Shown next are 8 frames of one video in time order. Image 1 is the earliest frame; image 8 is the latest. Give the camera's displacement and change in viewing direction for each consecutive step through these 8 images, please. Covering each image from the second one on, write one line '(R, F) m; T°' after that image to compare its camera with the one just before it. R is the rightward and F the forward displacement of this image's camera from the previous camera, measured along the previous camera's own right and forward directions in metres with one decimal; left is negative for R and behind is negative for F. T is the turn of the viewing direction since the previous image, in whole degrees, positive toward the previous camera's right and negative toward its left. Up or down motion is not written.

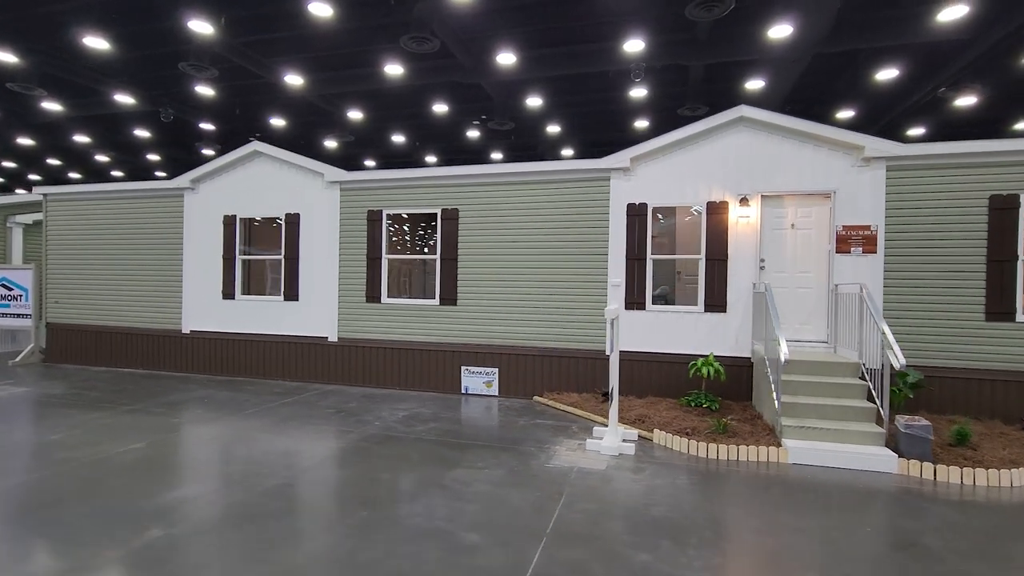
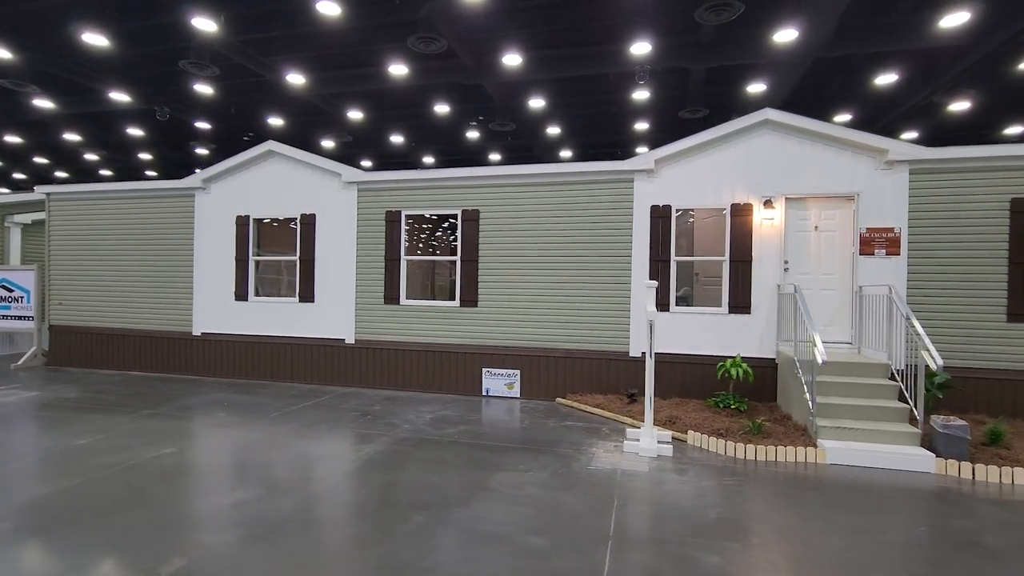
(-0.5, 0.0) m; +1°
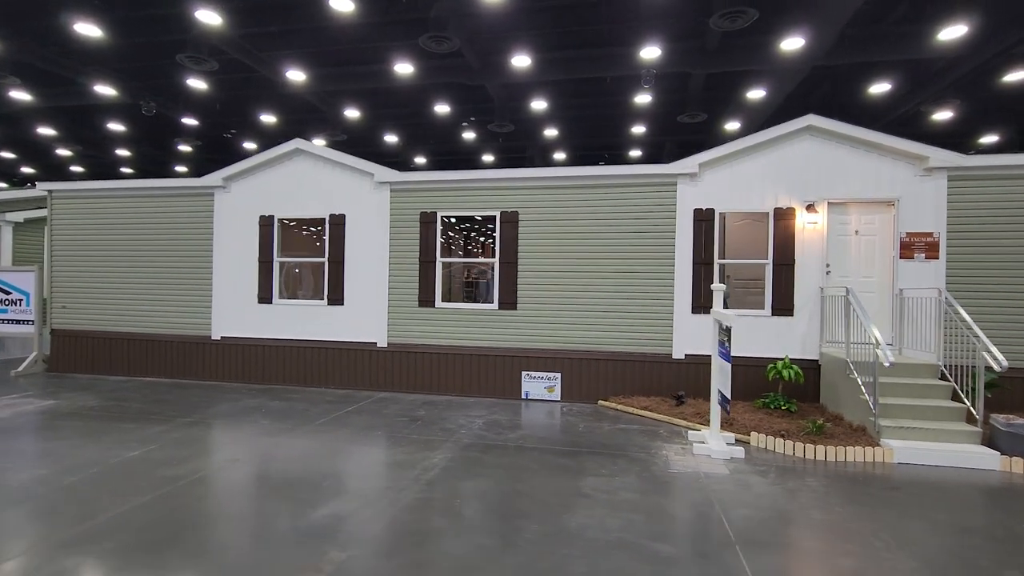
(-1.0, +0.1) m; +3°
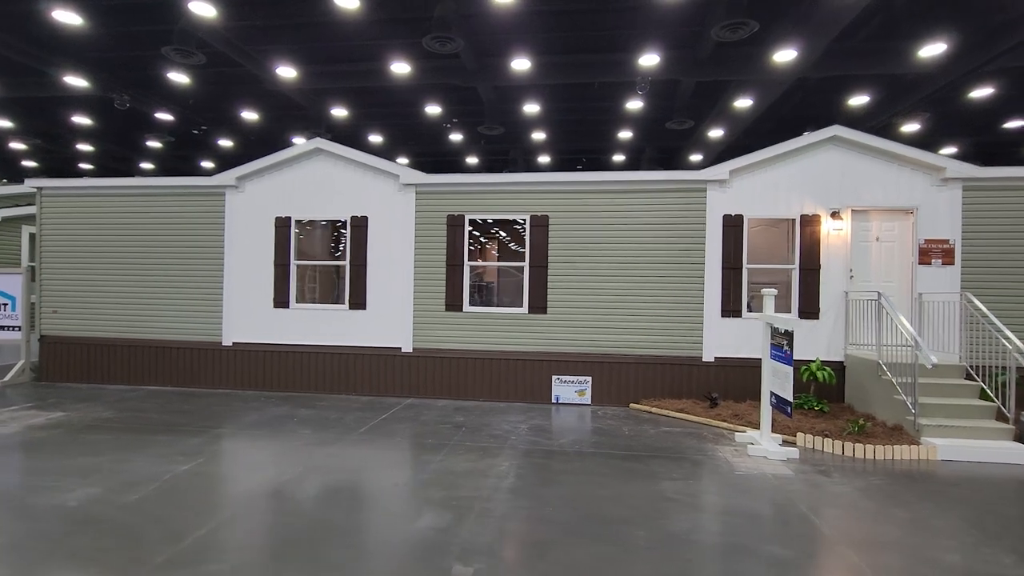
(-1.0, +0.1) m; +4°
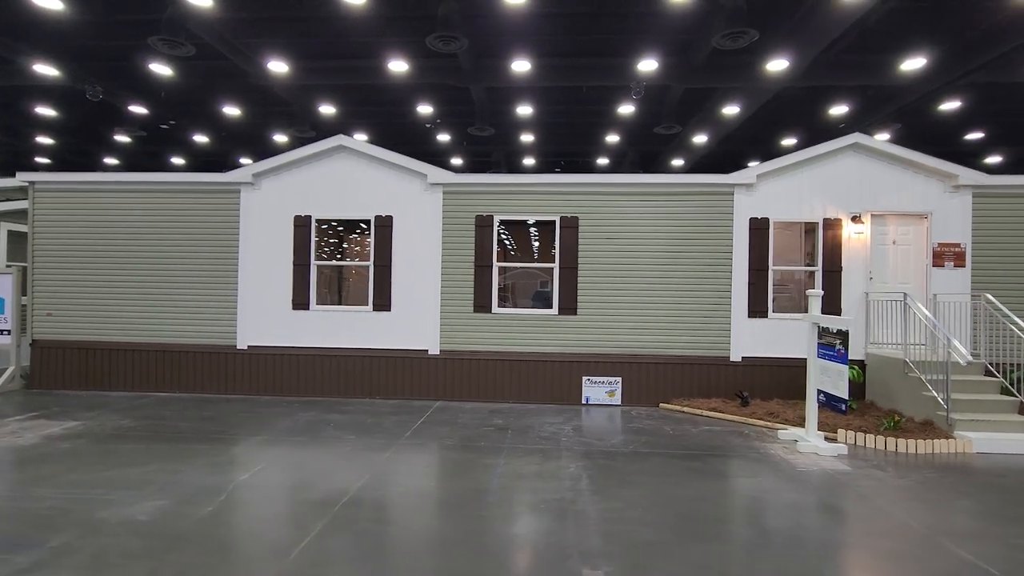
(-1.0, +0.1) m; +4°
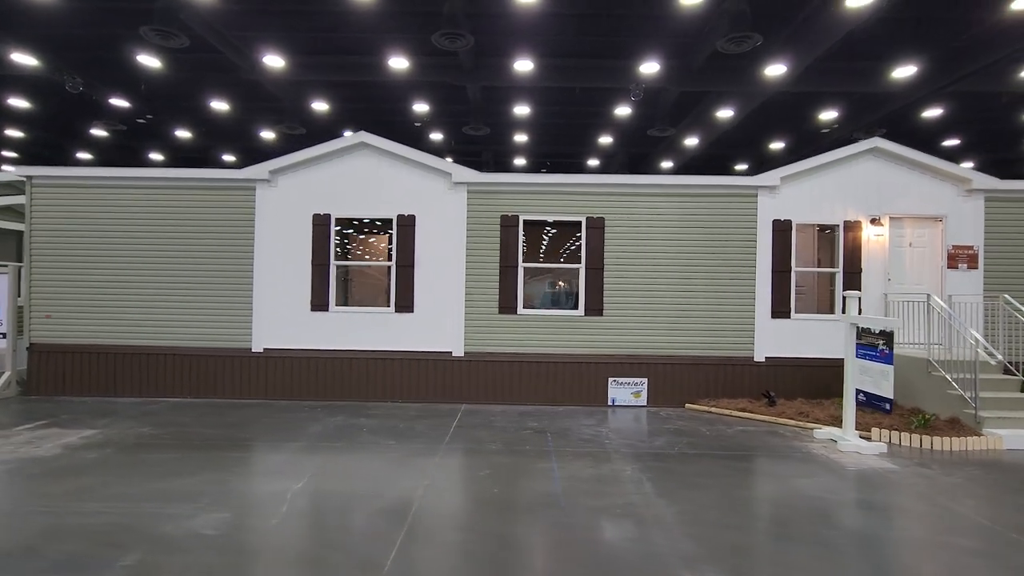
(-0.8, +0.1) m; +3°
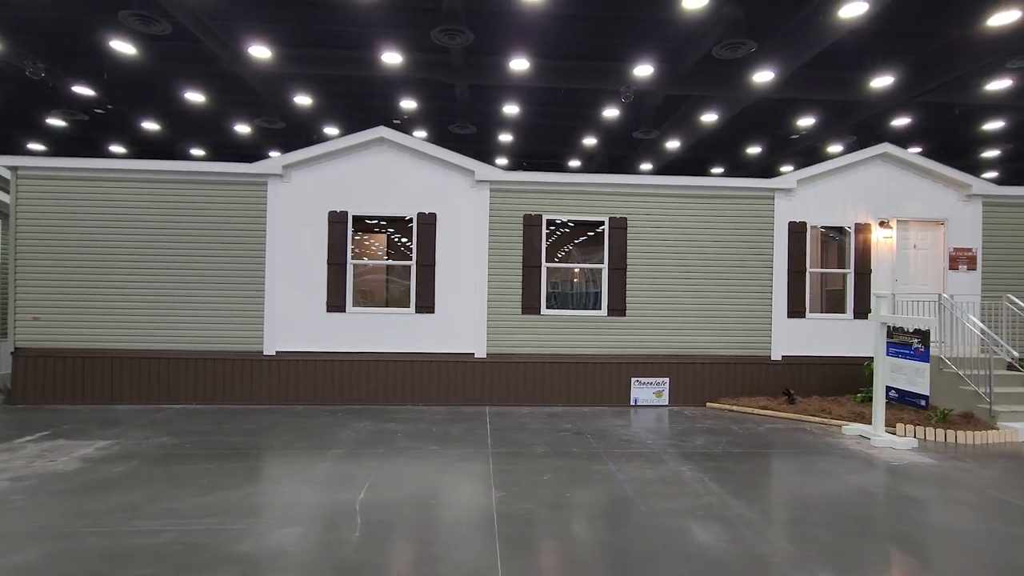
(-0.9, +0.1) m; +4°
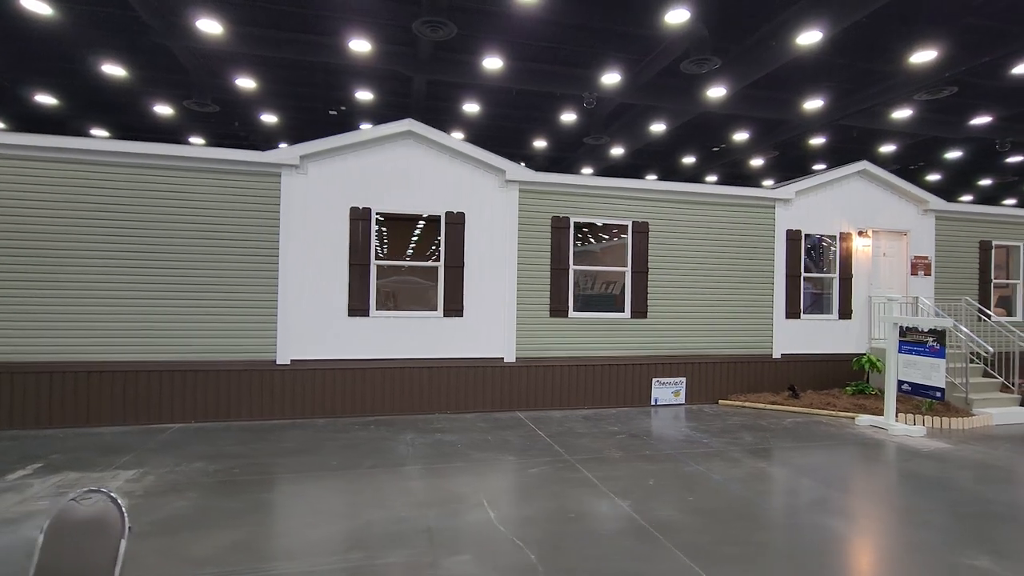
(-1.8, +0.3) m; +10°
